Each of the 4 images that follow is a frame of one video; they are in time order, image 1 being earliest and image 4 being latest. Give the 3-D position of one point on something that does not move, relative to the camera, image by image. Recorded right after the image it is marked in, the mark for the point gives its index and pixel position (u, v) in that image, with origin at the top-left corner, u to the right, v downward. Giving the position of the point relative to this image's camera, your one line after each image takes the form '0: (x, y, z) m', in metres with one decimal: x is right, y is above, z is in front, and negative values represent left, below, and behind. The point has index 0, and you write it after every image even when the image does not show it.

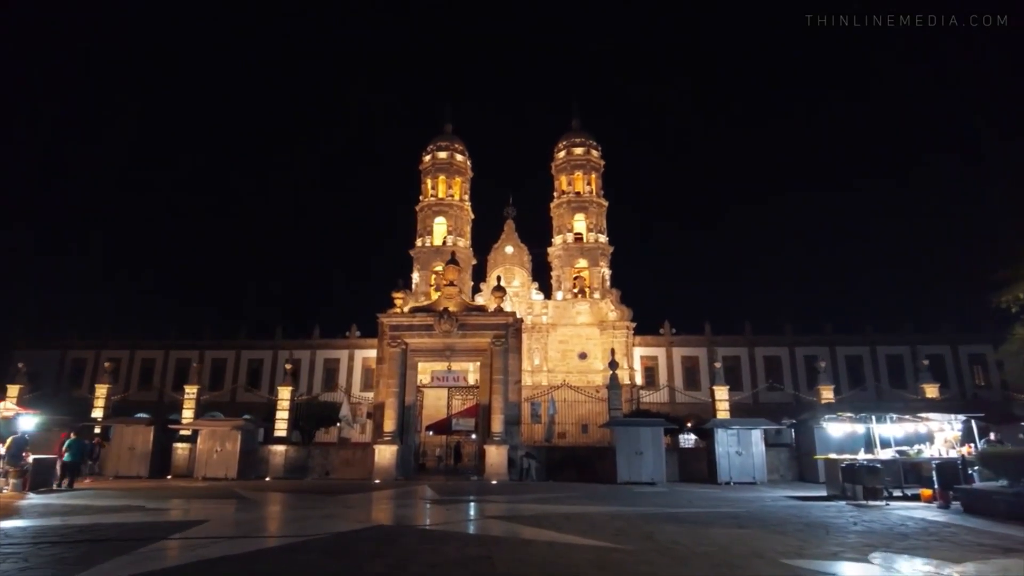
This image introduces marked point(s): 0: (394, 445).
0: (-3.6, -4.8, +19.3) m
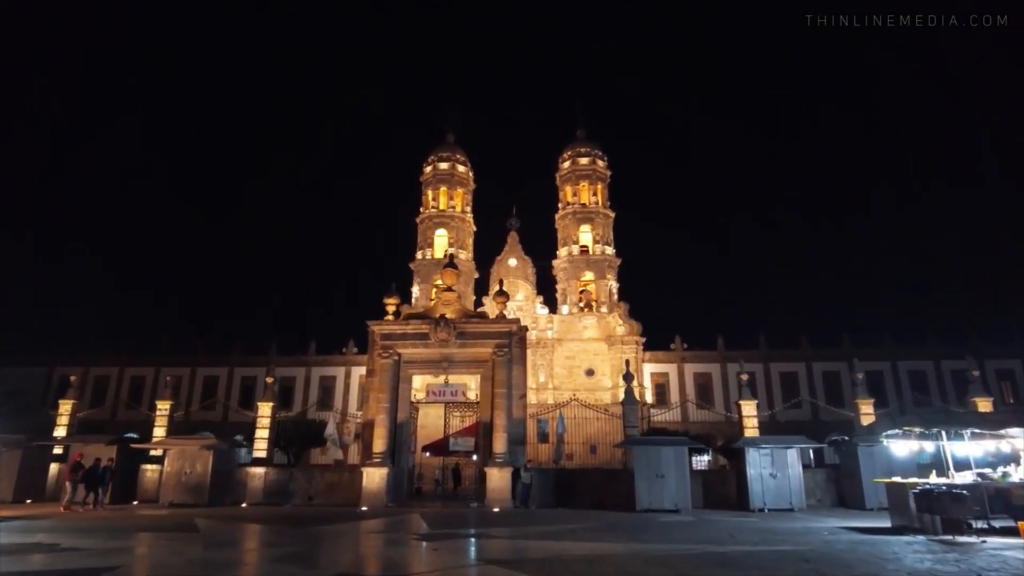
0: (-3.5, -4.9, +17.3) m
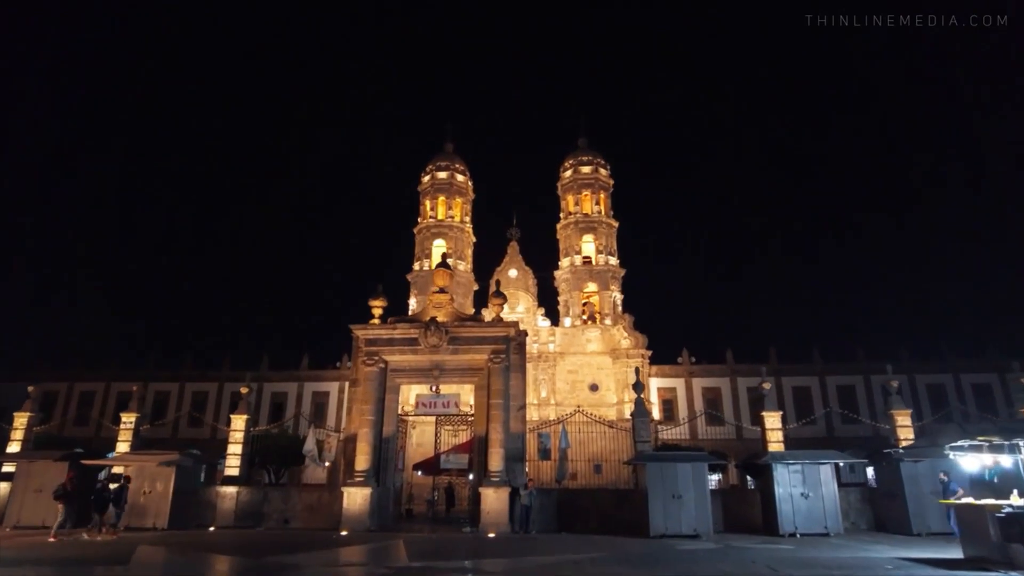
0: (-3.6, -4.9, +15.5) m
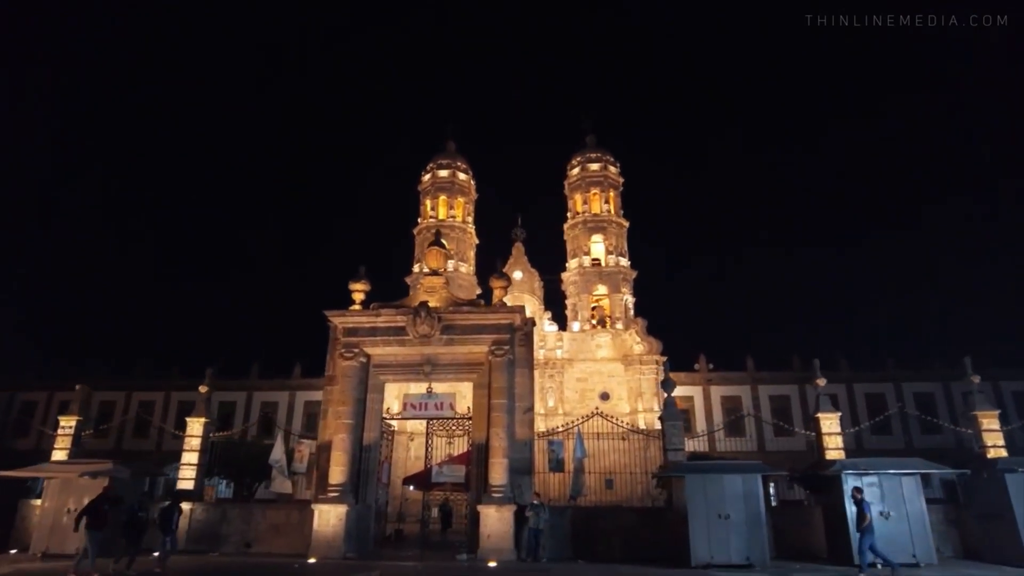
0: (-3.5, -4.4, +12.9) m
